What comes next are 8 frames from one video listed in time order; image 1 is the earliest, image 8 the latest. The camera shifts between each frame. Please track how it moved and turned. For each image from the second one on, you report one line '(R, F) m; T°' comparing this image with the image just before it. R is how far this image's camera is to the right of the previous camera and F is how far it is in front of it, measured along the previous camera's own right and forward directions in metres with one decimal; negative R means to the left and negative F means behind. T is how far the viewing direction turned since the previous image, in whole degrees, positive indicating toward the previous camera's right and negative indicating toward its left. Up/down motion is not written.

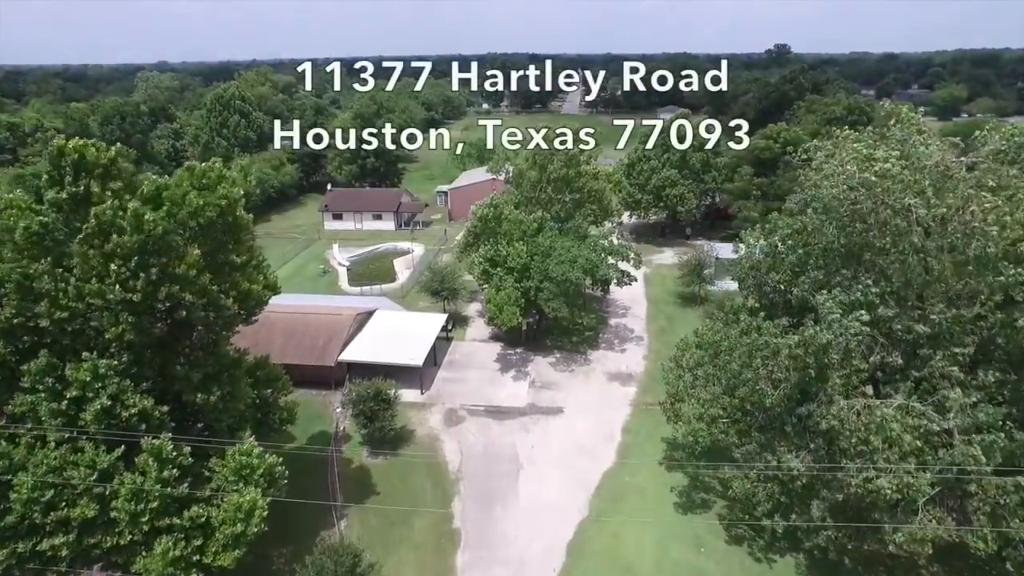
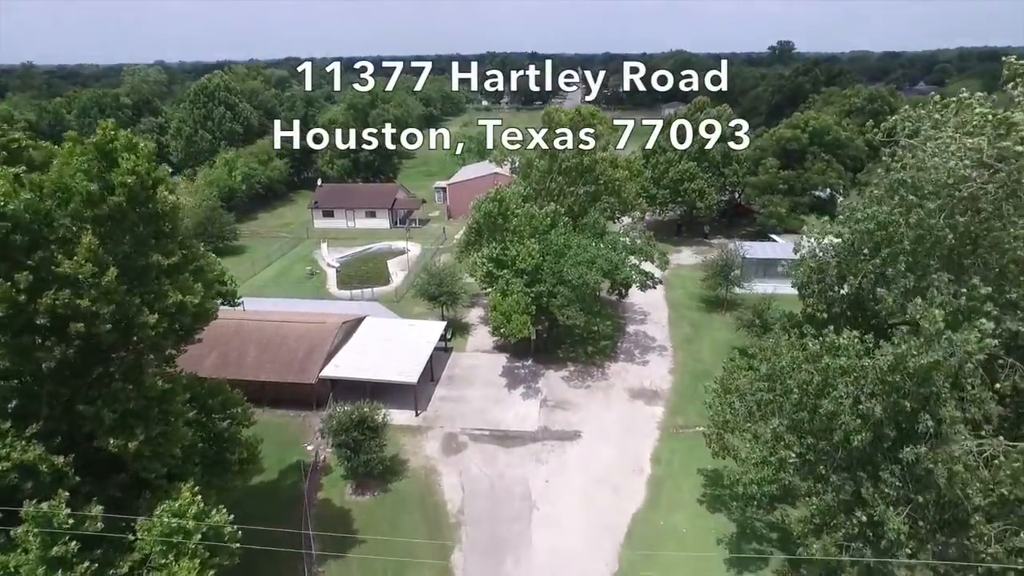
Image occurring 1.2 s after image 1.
(-0.4, +4.0) m; 0°
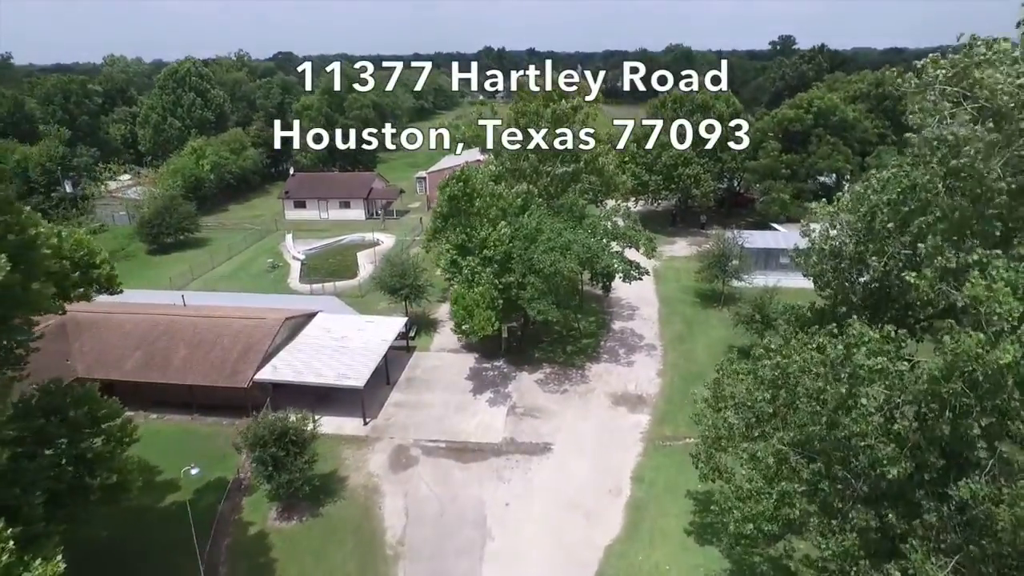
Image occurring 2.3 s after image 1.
(+1.3, +3.4) m; 0°
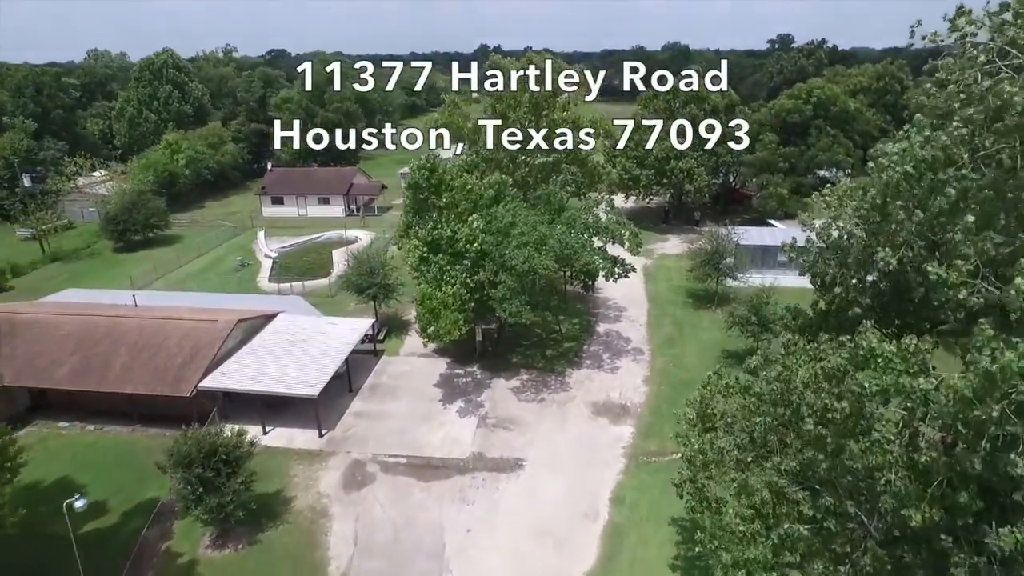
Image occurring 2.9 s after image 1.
(+0.9, +2.0) m; 0°
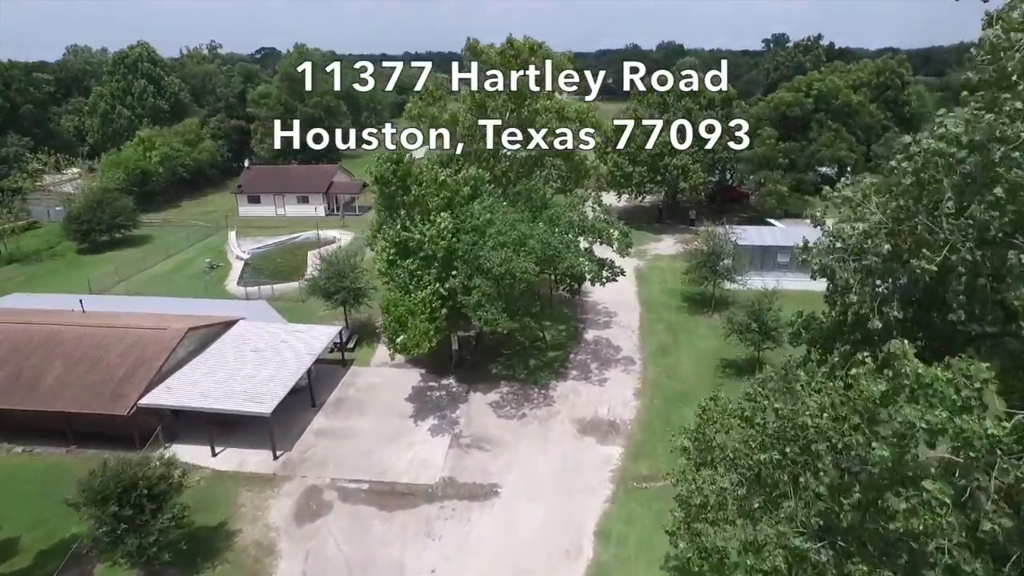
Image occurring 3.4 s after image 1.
(+0.6, +2.0) m; 0°
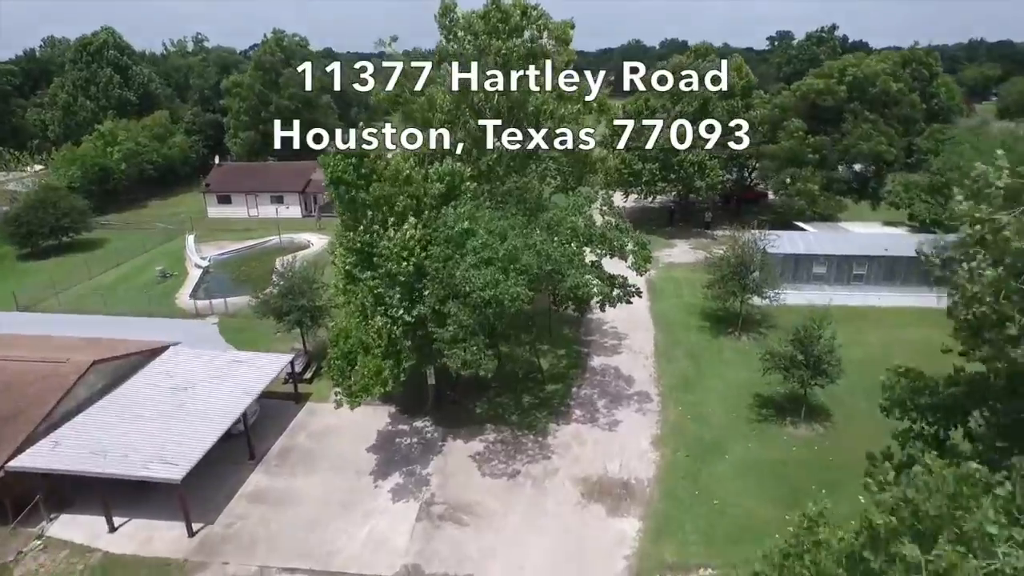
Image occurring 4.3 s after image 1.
(+0.3, +4.2) m; 0°
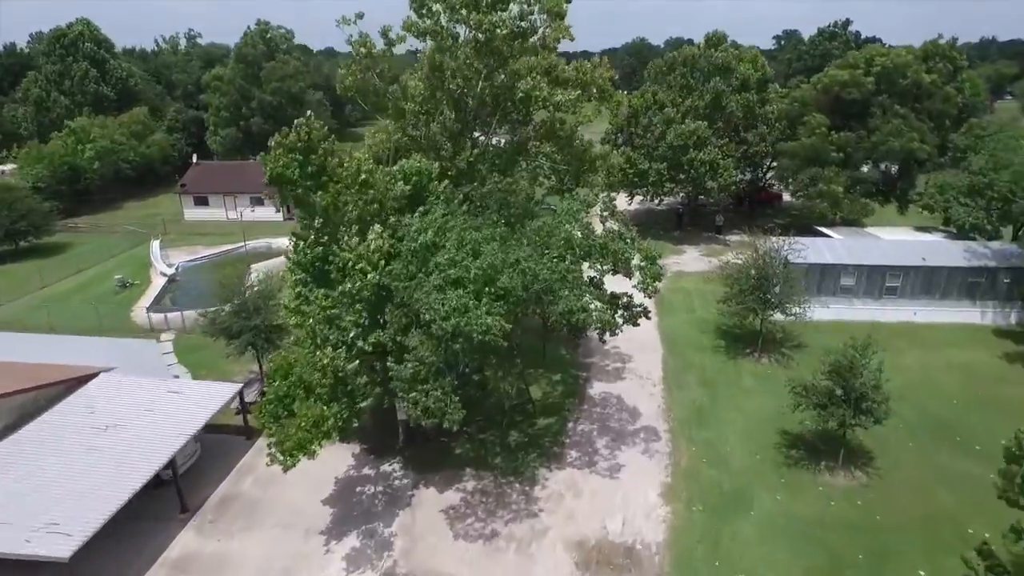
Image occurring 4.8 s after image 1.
(+0.5, +2.8) m; 0°
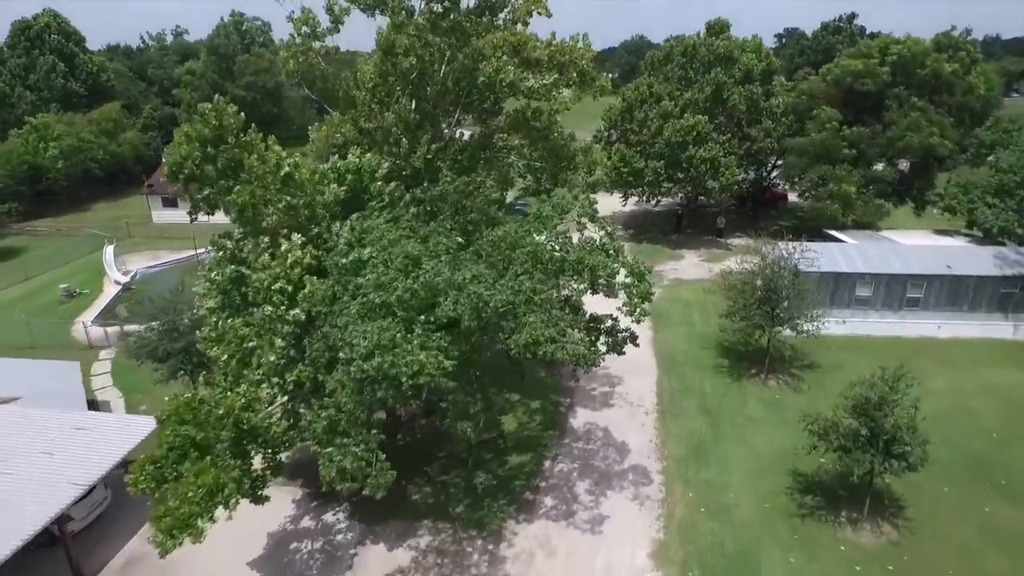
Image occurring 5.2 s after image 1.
(+0.7, +2.4) m; 0°
